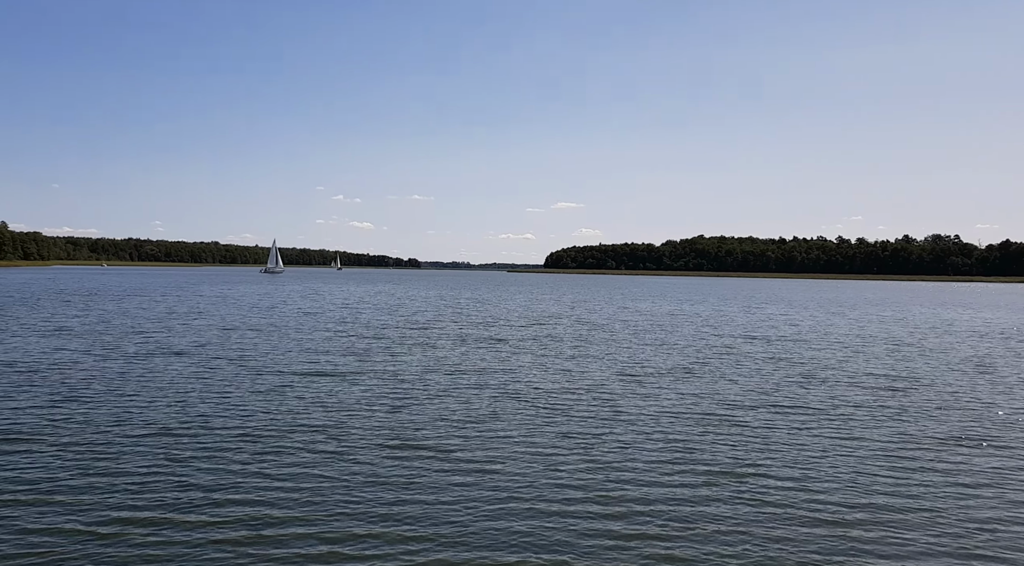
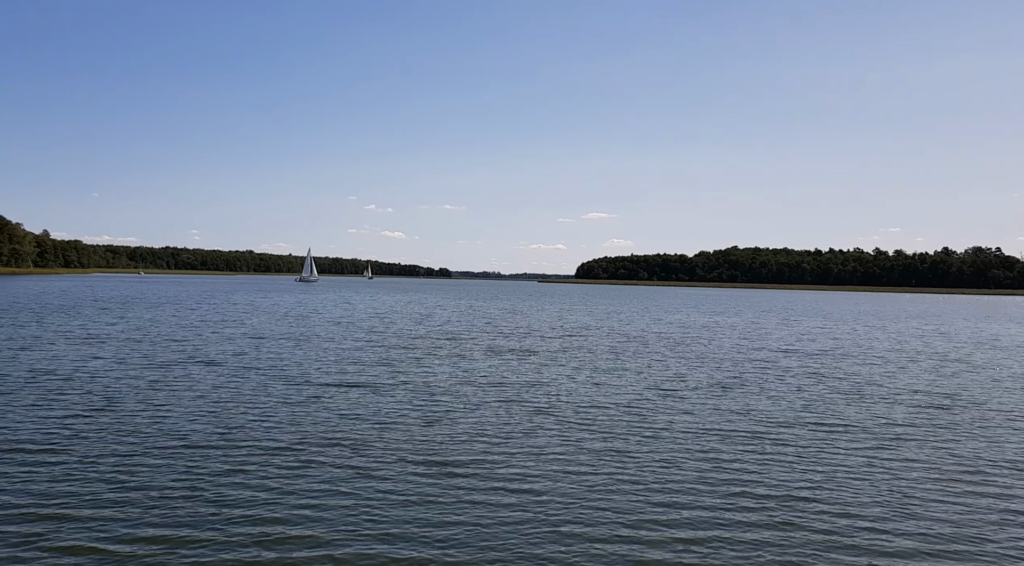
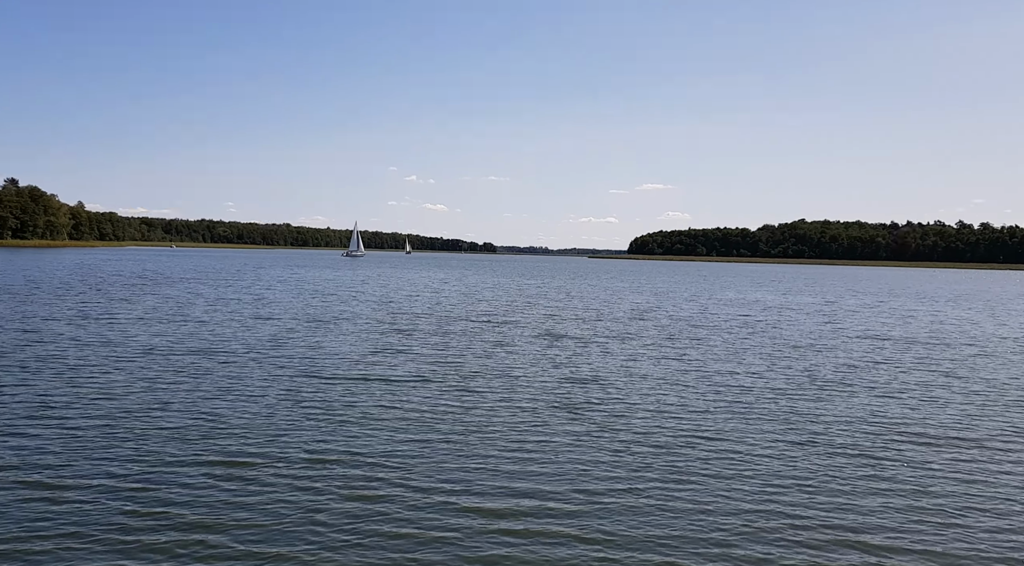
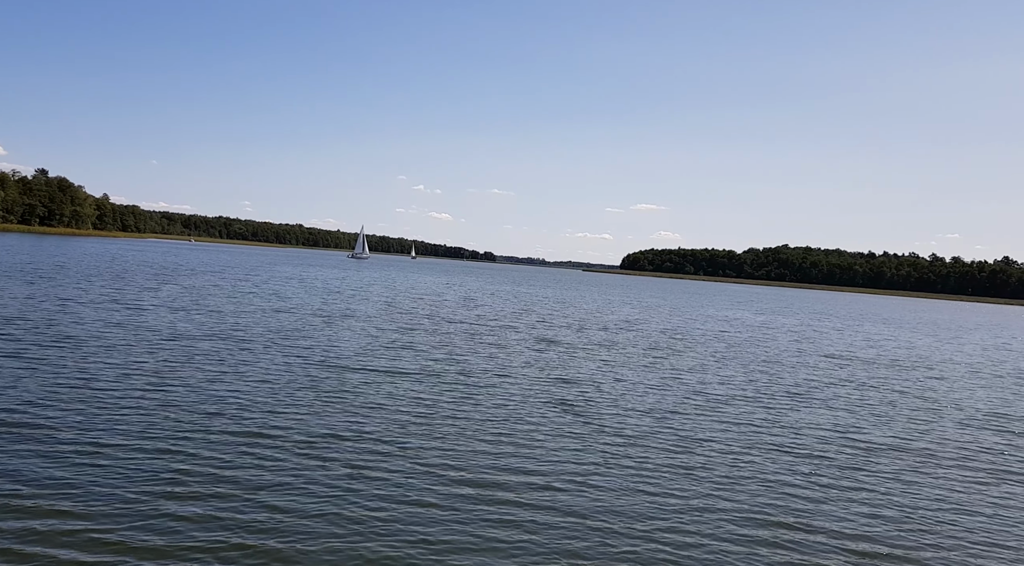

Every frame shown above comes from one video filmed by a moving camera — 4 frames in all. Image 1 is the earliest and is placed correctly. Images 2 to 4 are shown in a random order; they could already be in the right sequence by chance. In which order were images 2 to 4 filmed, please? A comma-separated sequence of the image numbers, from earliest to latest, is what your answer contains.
2, 4, 3
